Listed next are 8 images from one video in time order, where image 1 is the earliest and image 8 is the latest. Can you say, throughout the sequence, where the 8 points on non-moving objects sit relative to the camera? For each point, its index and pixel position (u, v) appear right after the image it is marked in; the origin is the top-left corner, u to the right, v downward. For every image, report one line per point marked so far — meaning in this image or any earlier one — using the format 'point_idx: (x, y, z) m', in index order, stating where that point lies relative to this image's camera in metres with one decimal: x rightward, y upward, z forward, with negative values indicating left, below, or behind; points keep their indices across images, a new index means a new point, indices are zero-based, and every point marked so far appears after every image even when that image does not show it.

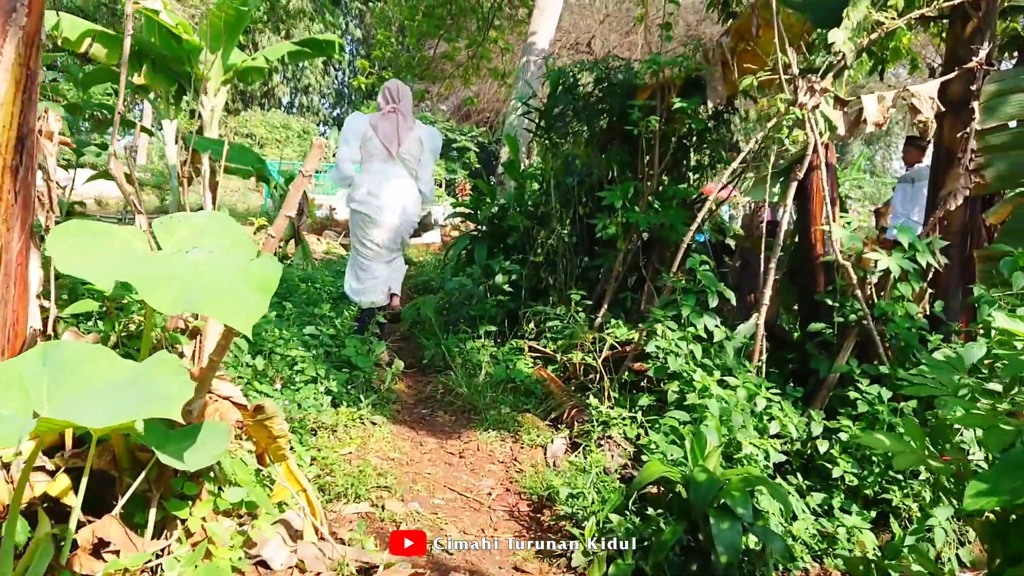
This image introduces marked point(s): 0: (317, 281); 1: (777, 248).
0: (-1.5, 0.0, +6.7) m
1: (+1.2, +0.2, +3.8) m
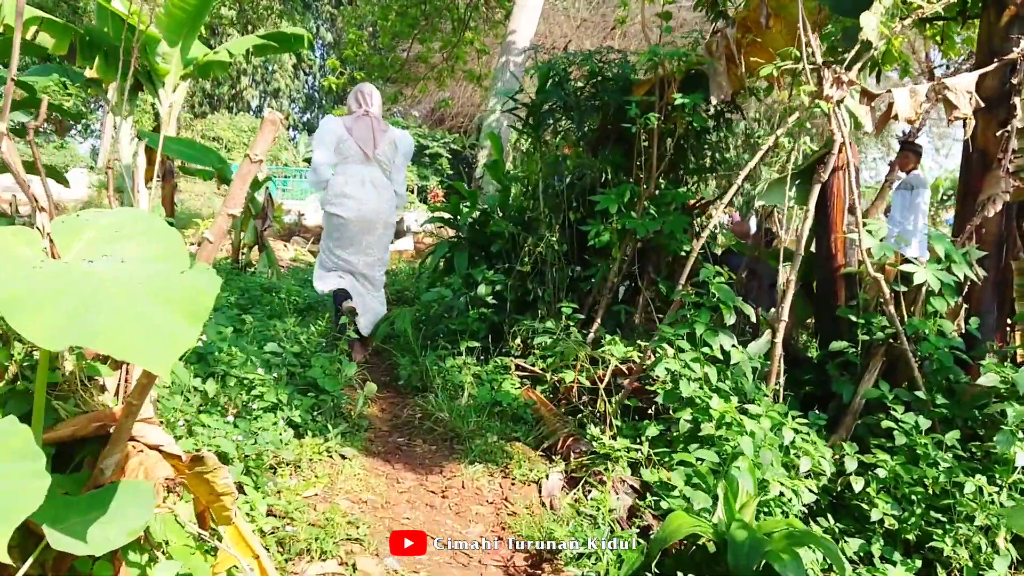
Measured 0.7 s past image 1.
0: (-1.7, 0.0, +6.2) m
1: (+1.2, +0.1, +3.4) m
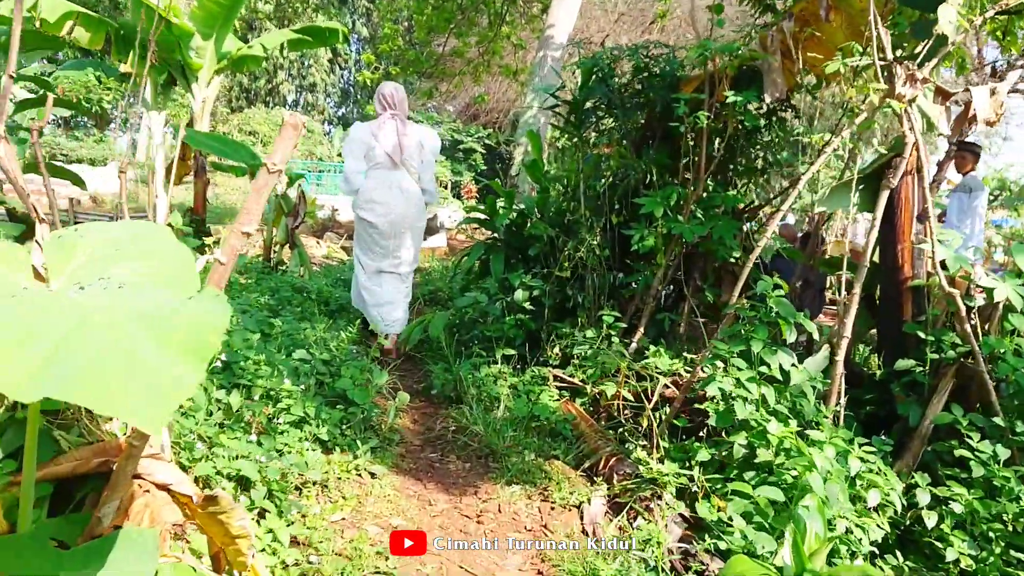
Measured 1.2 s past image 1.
0: (-1.4, 0.0, +6.1) m
1: (+1.3, +0.1, +3.2) m
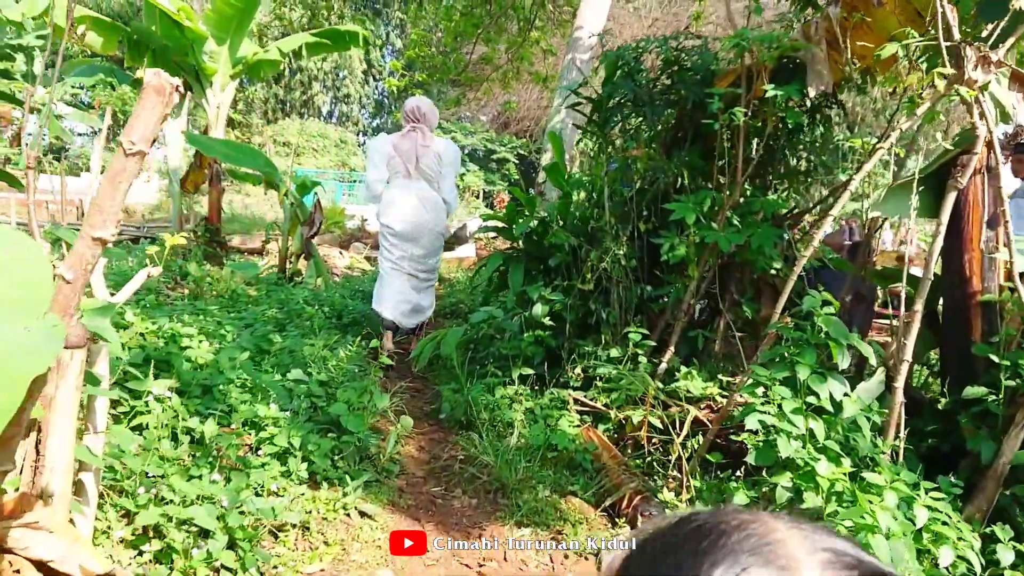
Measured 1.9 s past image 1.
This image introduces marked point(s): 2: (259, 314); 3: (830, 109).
0: (-1.3, -0.1, +5.8) m
1: (+1.4, 0.0, +2.8) m
2: (-1.5, -0.2, +5.1) m
3: (+1.5, +0.8, +4.0) m
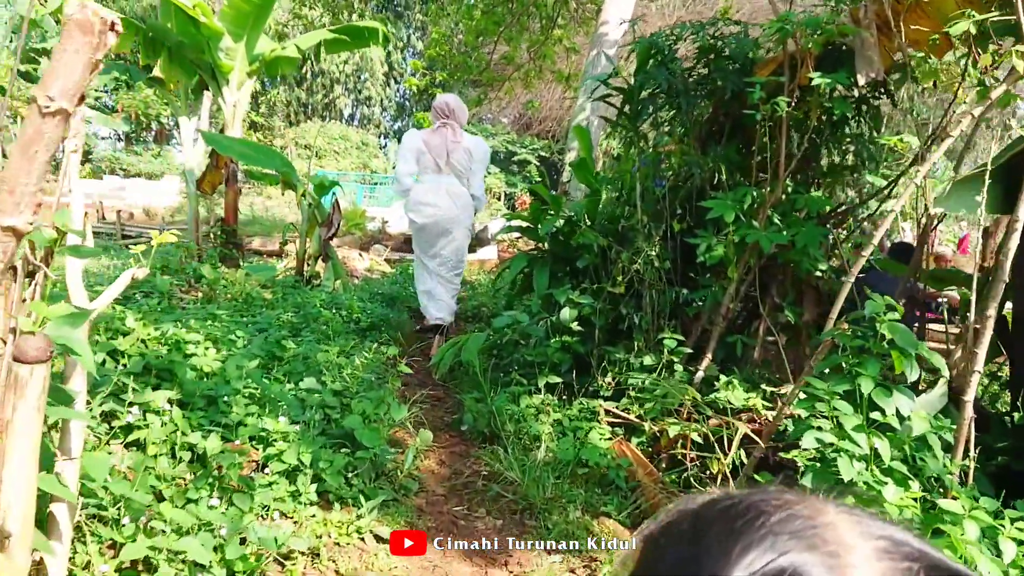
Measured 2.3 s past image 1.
0: (-1.1, -0.1, +5.6) m
1: (+1.4, 0.0, +2.5) m
2: (-1.4, -0.2, +4.9) m
3: (+1.6, +0.8, +3.7) m
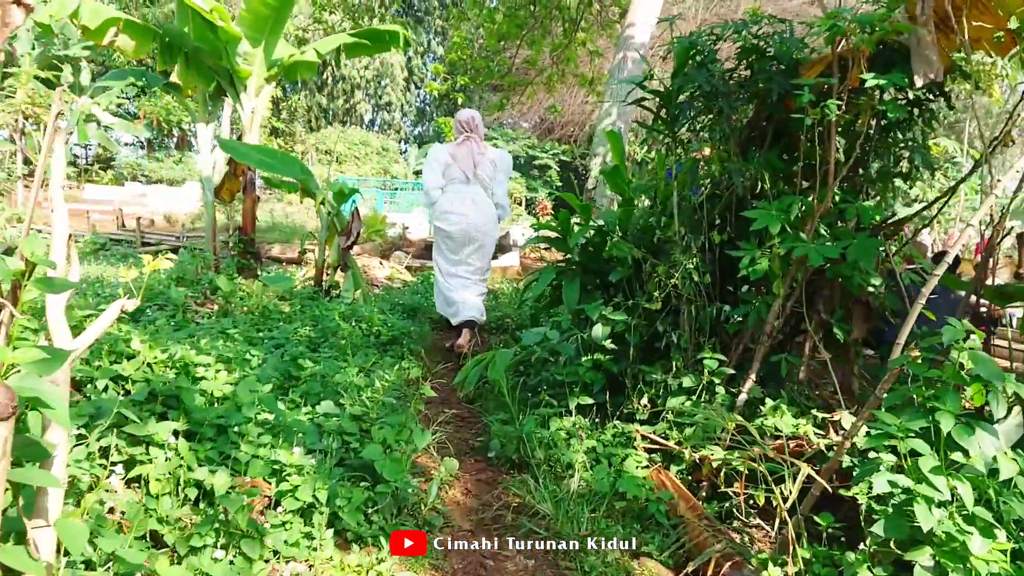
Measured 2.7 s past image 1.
0: (-0.9, -0.2, +5.4) m
1: (+1.5, -0.1, +2.3) m
2: (-1.2, -0.2, +4.7) m
3: (+1.7, +0.8, +3.4) m
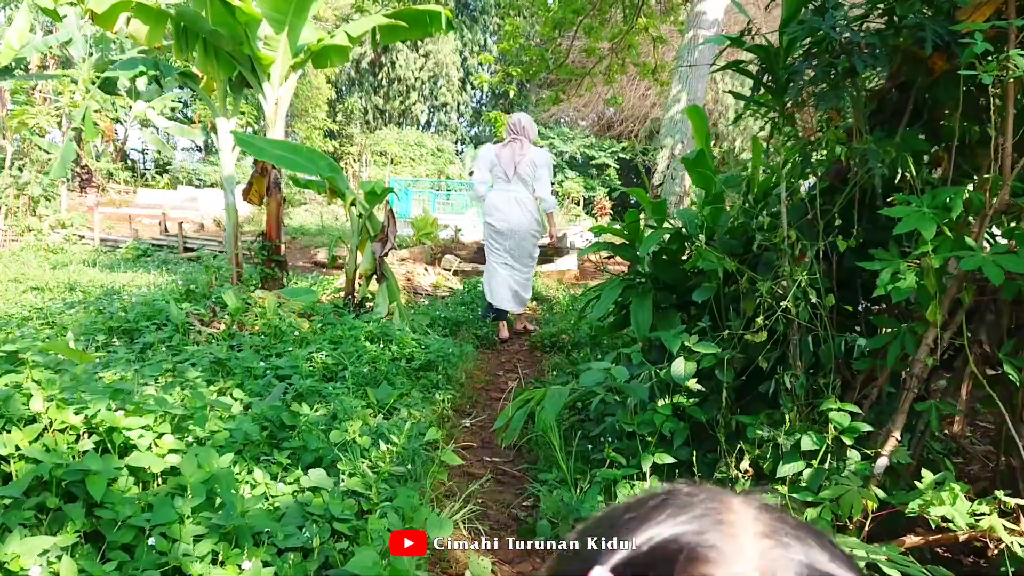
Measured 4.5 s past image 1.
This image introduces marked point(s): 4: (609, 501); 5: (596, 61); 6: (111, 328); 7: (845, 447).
0: (-0.6, -0.3, +4.6) m
1: (+1.6, -0.1, +1.3) m
2: (-1.0, -0.3, +4.0) m
3: (+1.9, +0.7, +2.5) m
4: (+0.3, -0.6, +2.5) m
5: (+1.1, +3.0, +11.1) m
6: (-2.1, -0.2, +4.5) m
7: (+1.0, -0.5, +2.5) m
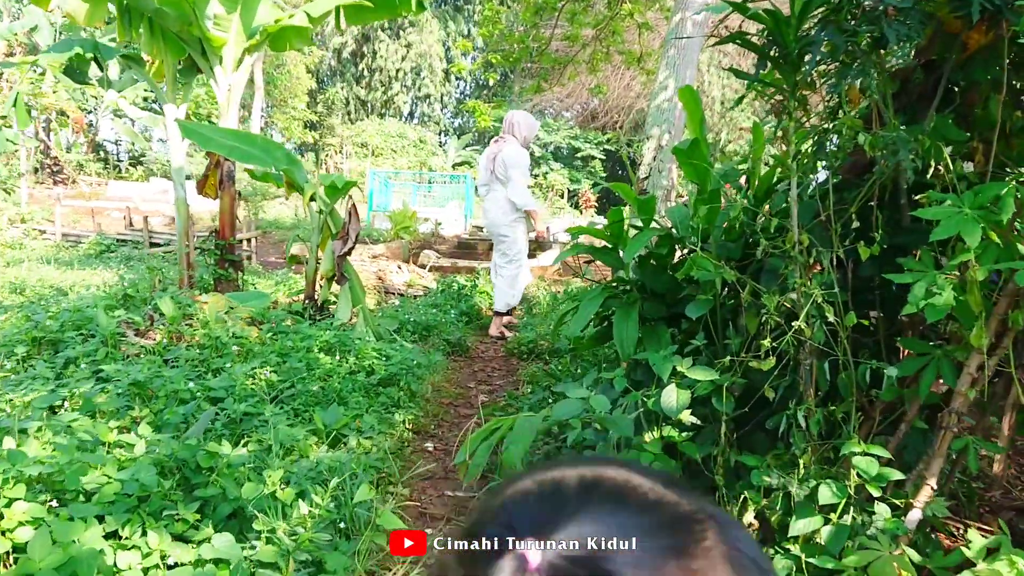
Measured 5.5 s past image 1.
0: (-0.8, -0.3, +4.1) m
1: (+1.5, -0.2, +0.9) m
2: (-1.1, -0.4, +3.5) m
3: (+1.8, +0.7, +2.1) m
4: (+0.2, -0.7, +2.1) m
5: (+0.9, +3.1, +10.7) m
6: (-2.3, -0.2, +4.0) m
7: (+0.9, -0.5, +2.0) m
